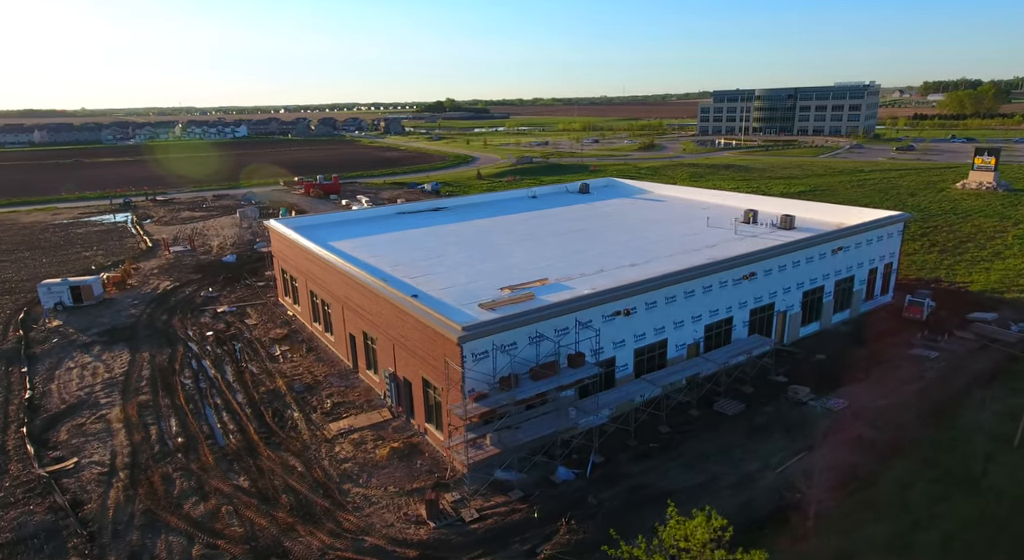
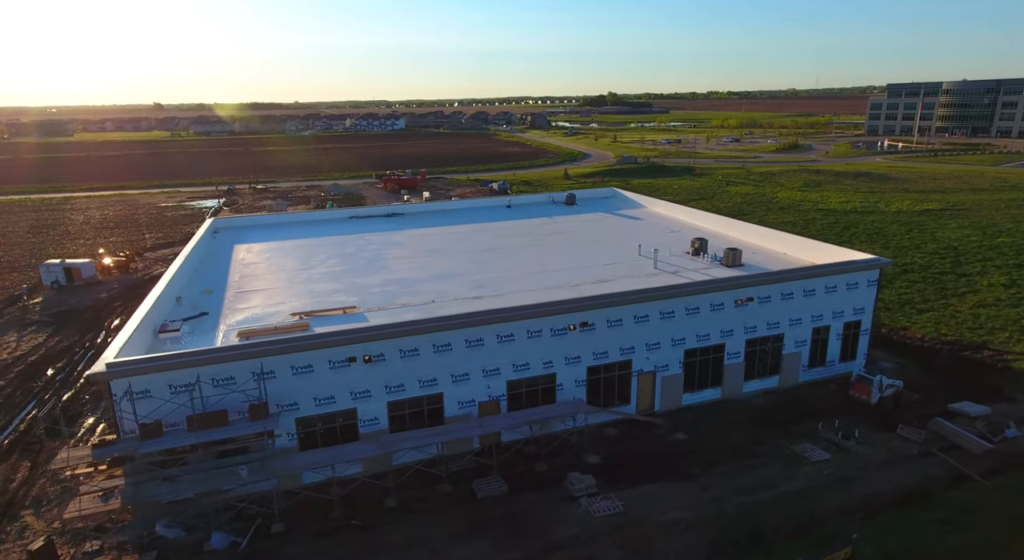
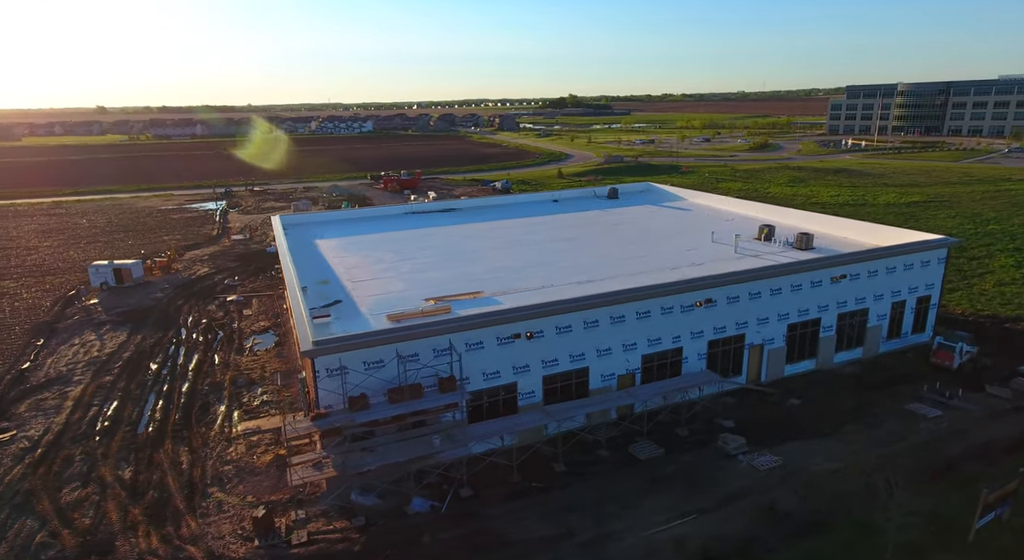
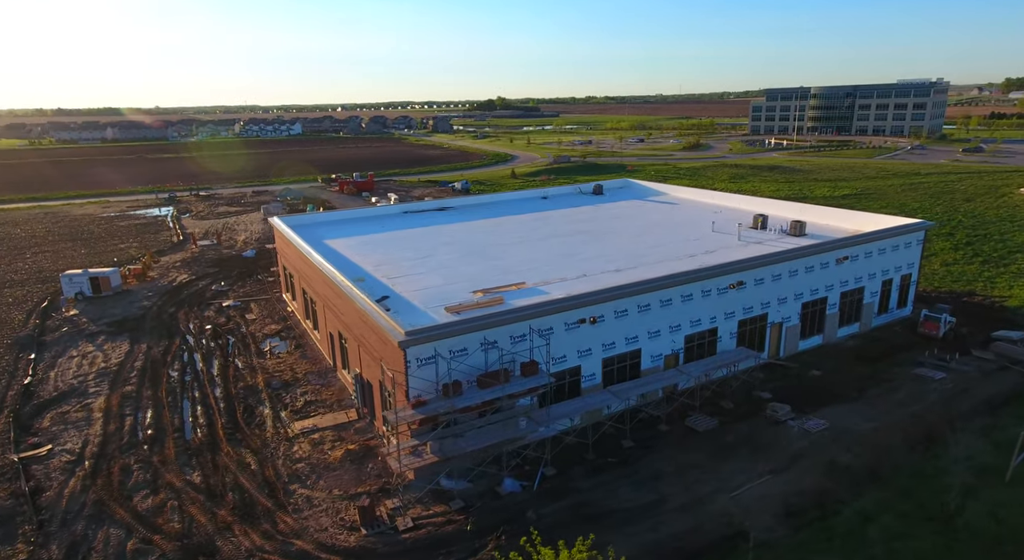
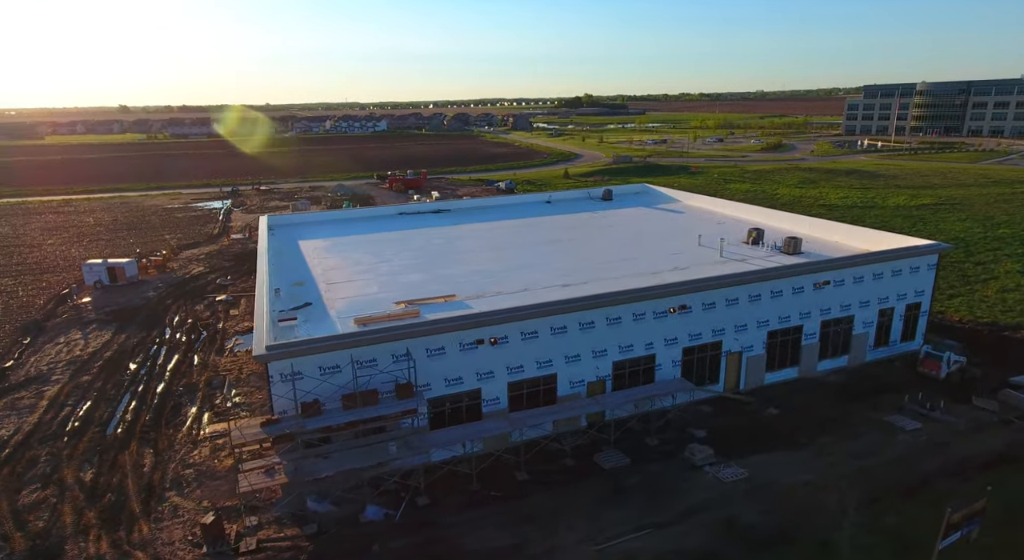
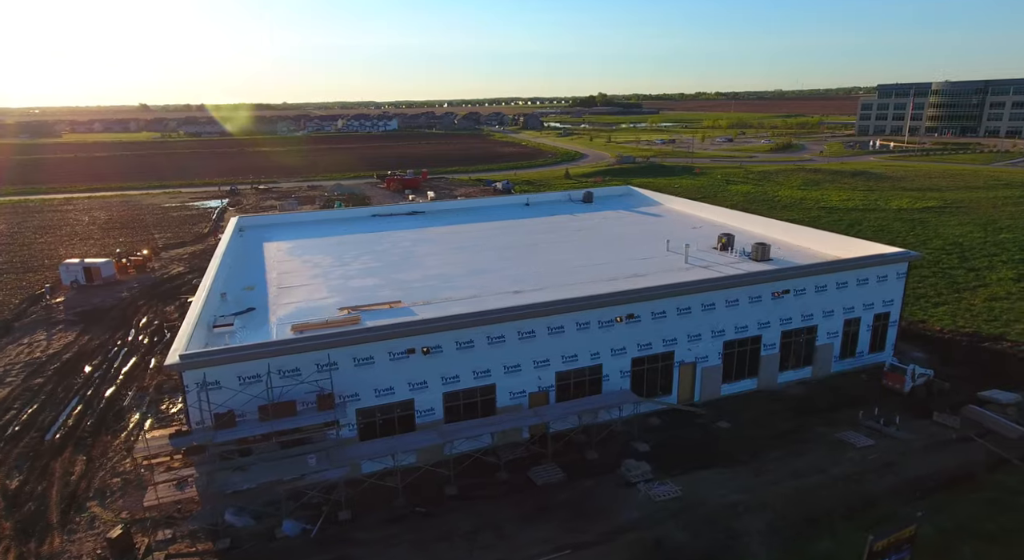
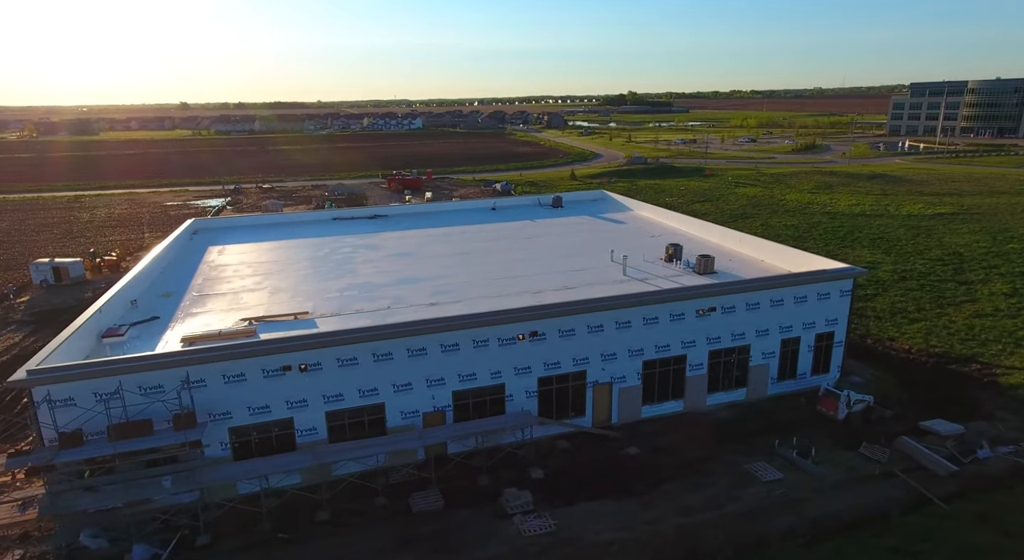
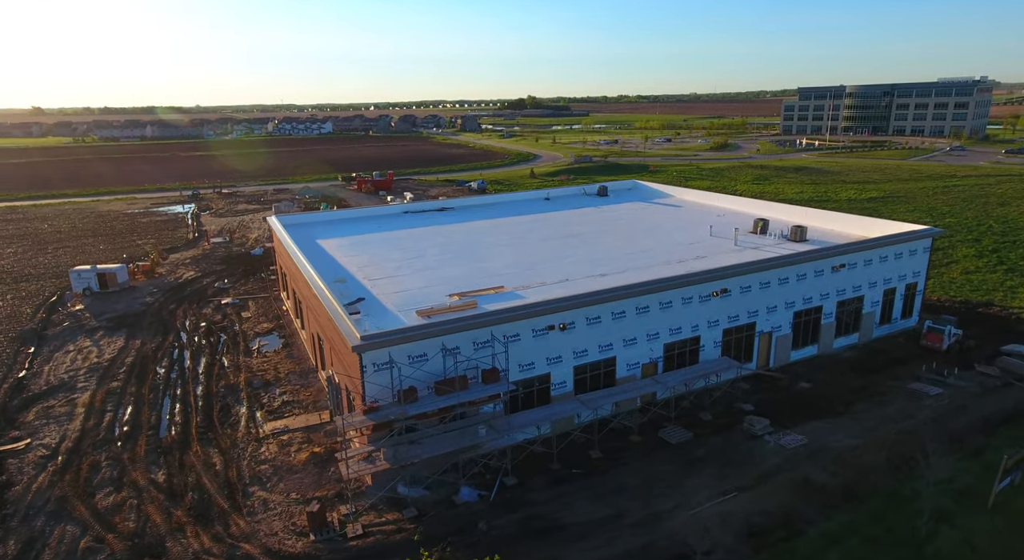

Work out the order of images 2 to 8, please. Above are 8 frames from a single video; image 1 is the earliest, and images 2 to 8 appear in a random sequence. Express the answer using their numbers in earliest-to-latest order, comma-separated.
4, 8, 3, 5, 6, 2, 7
